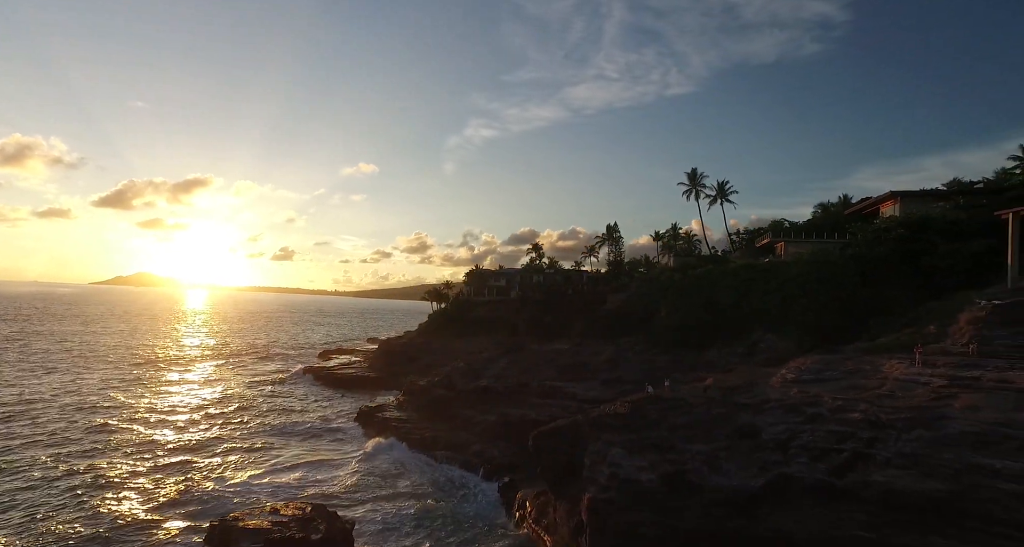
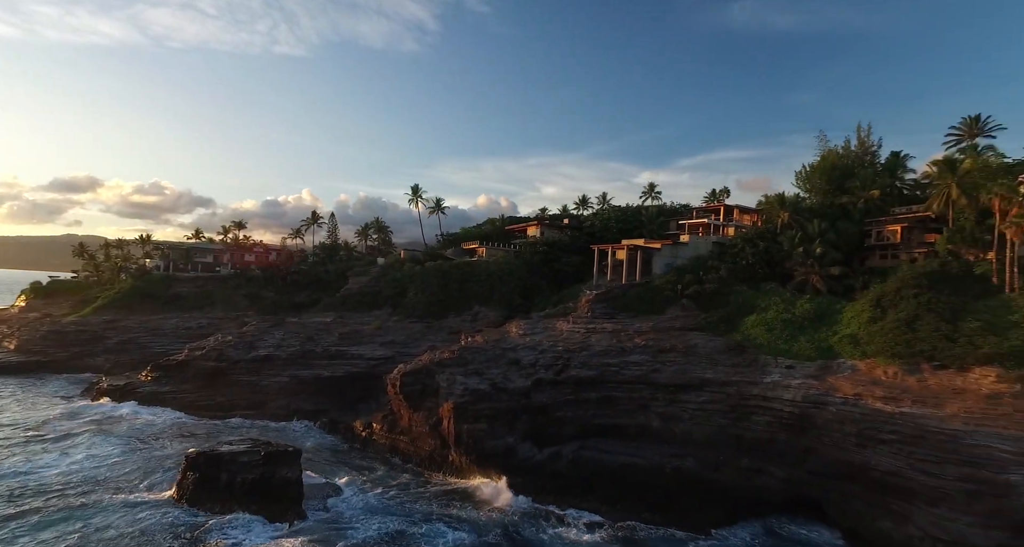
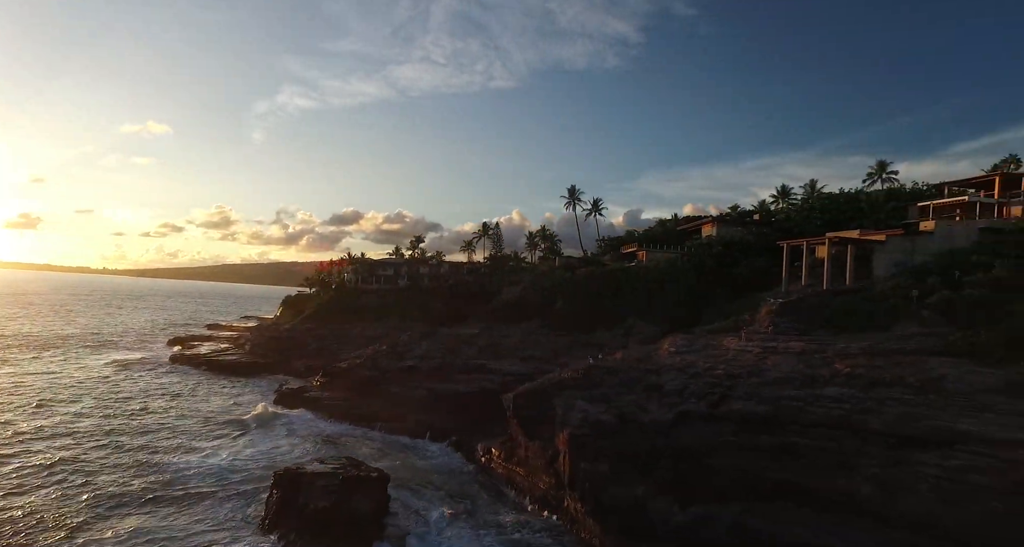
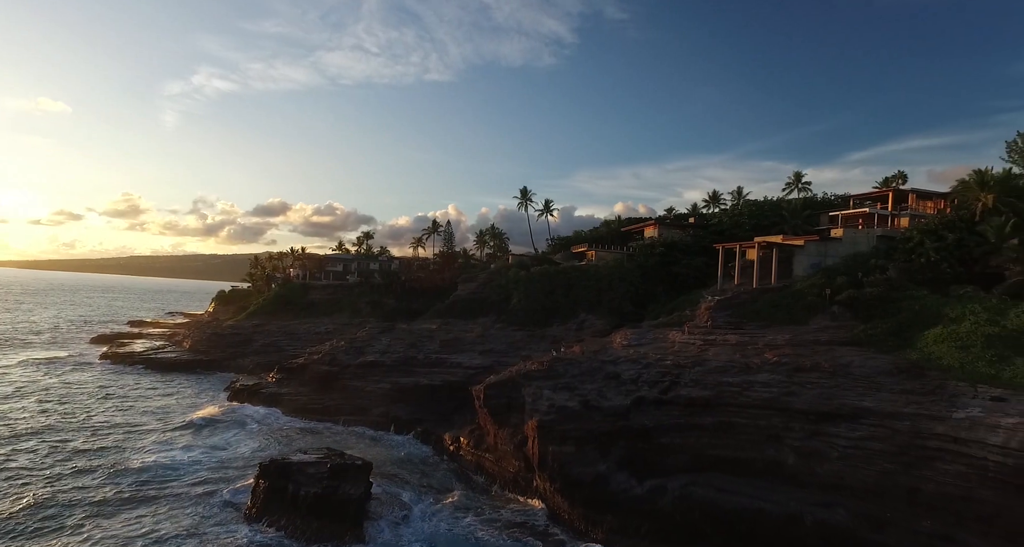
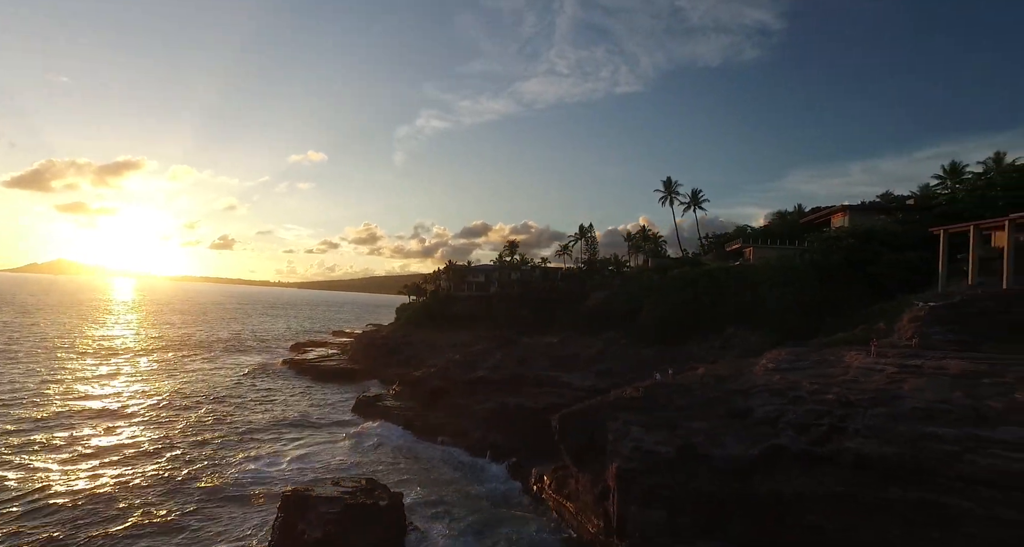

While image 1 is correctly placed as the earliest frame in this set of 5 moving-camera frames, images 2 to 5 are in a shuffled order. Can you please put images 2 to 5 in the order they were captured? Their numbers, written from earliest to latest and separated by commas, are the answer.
5, 3, 4, 2
